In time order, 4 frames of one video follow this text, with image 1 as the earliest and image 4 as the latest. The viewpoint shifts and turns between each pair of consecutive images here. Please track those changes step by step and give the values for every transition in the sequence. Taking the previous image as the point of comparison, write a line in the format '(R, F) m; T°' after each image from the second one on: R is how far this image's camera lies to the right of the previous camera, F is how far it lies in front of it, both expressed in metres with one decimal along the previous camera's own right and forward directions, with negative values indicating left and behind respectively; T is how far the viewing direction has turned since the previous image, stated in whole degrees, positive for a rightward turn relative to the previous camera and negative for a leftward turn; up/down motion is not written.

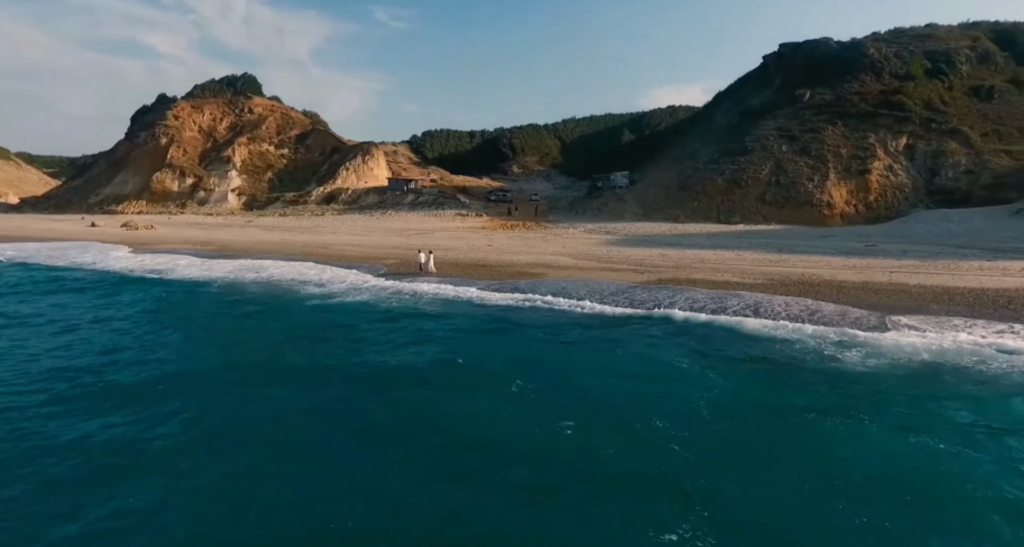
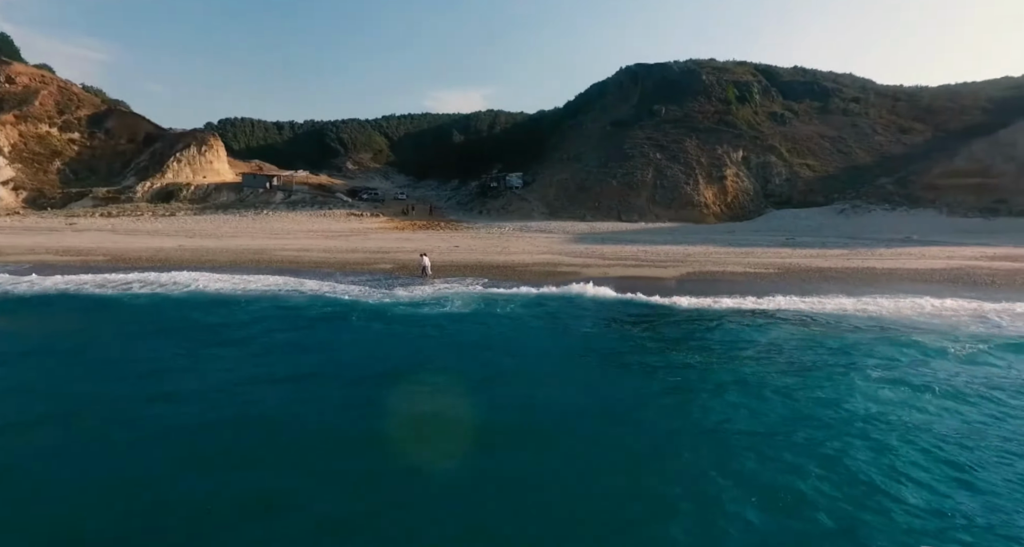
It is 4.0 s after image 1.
(-8.6, +1.5) m; +21°
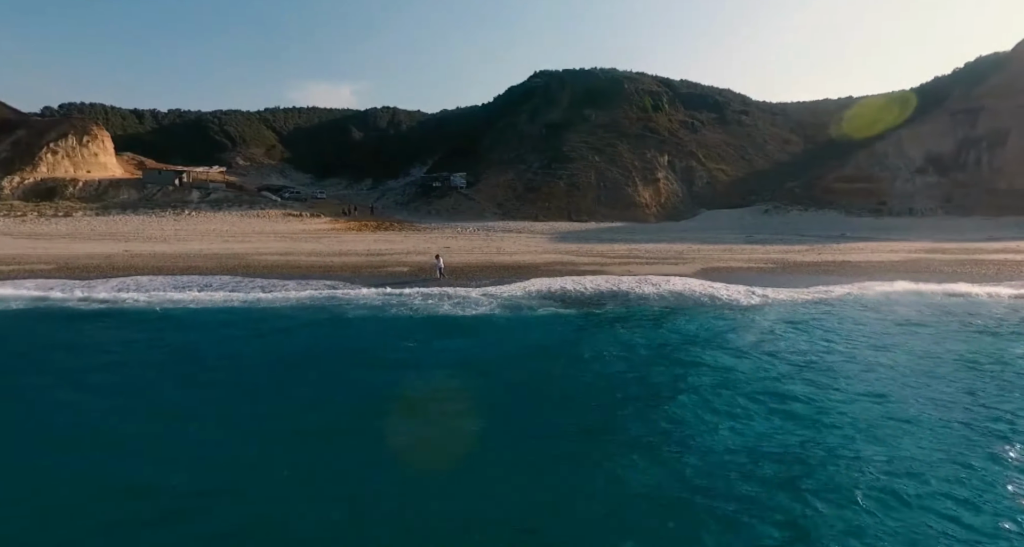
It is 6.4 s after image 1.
(-5.5, +0.7) m; +12°
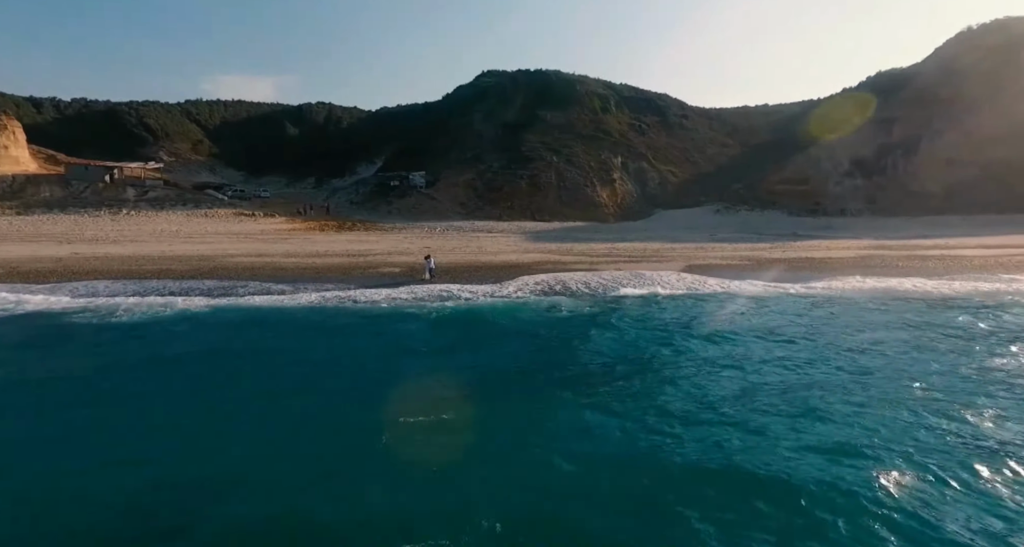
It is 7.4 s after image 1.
(-2.3, +0.2) m; +7°
